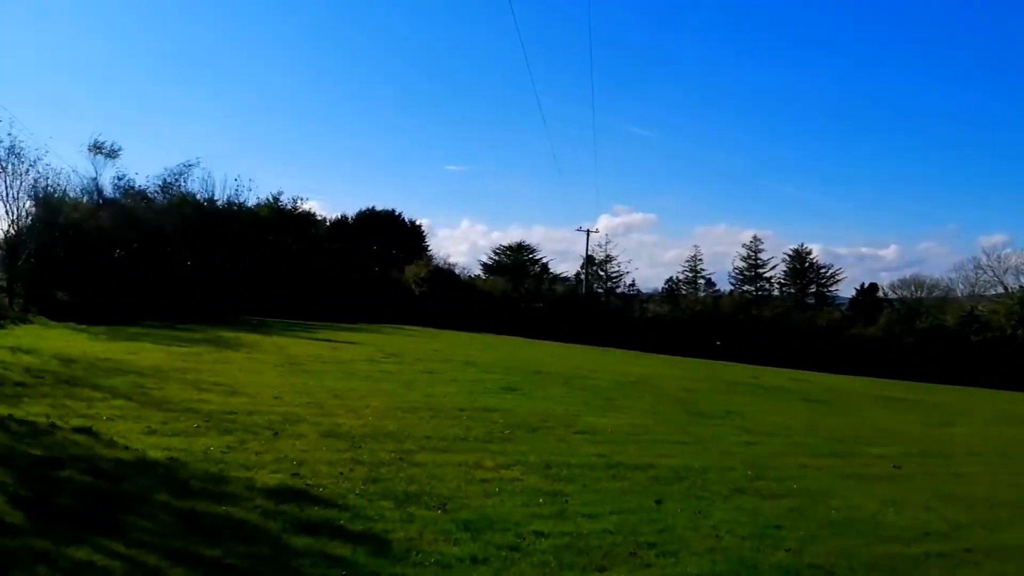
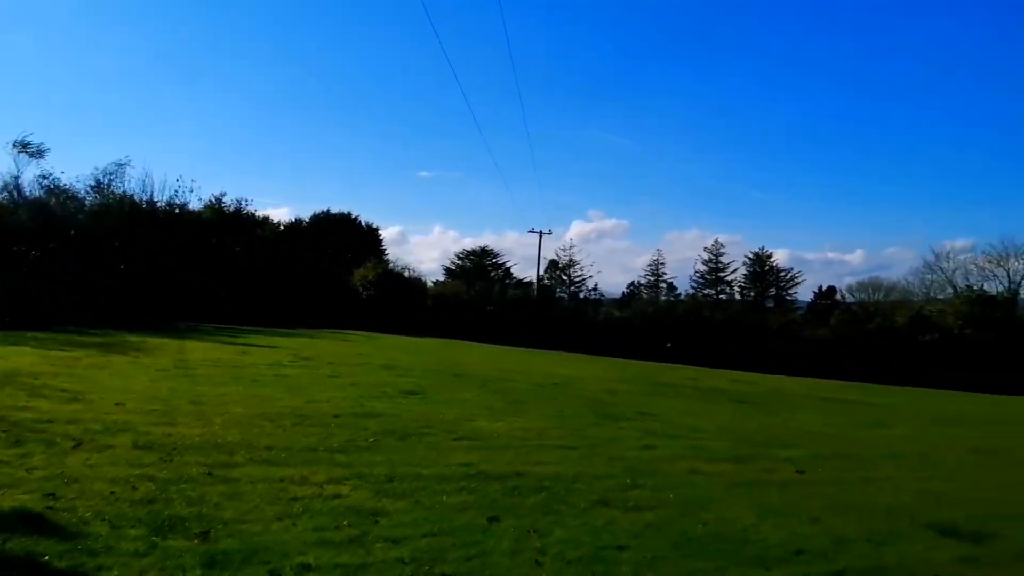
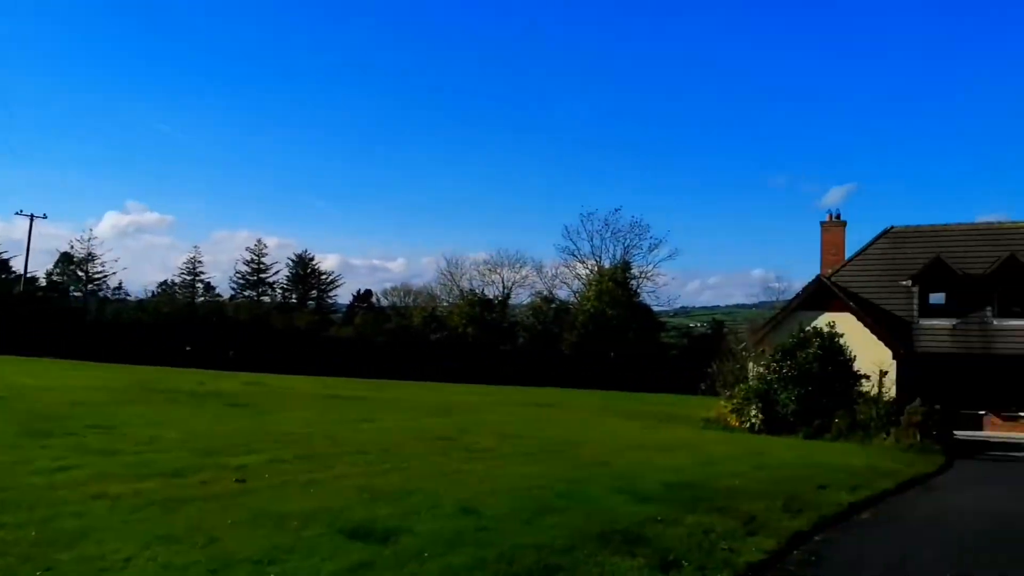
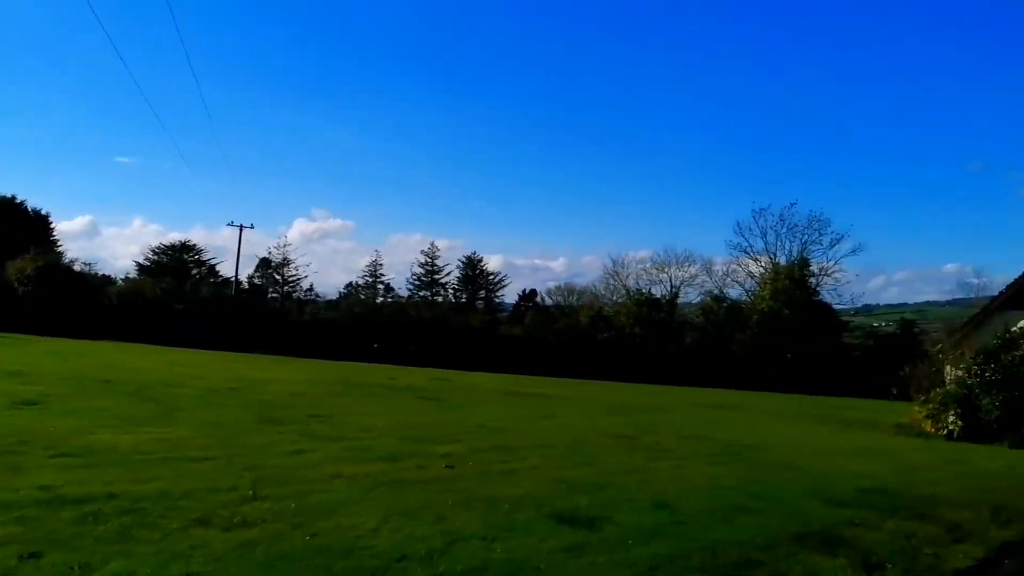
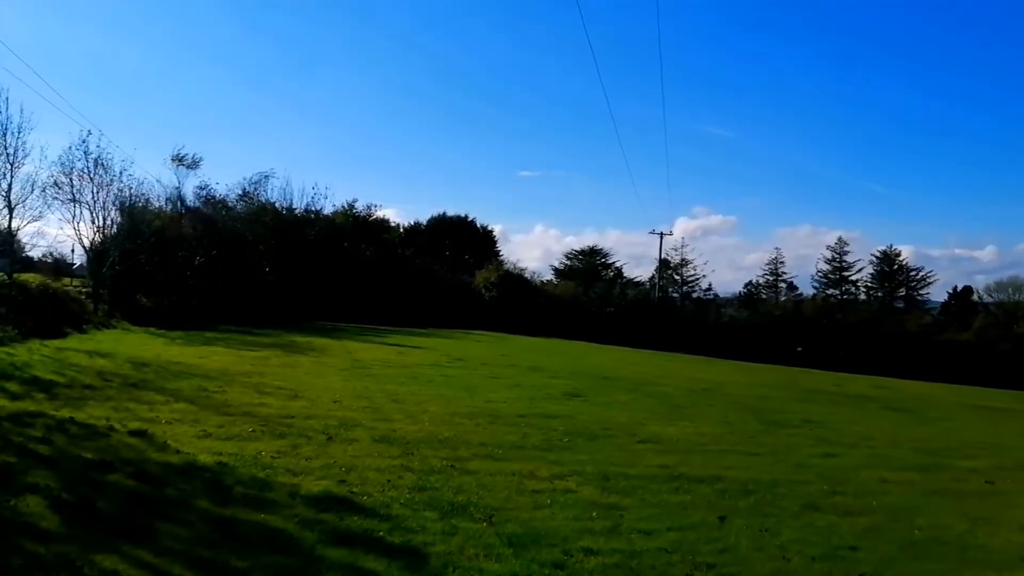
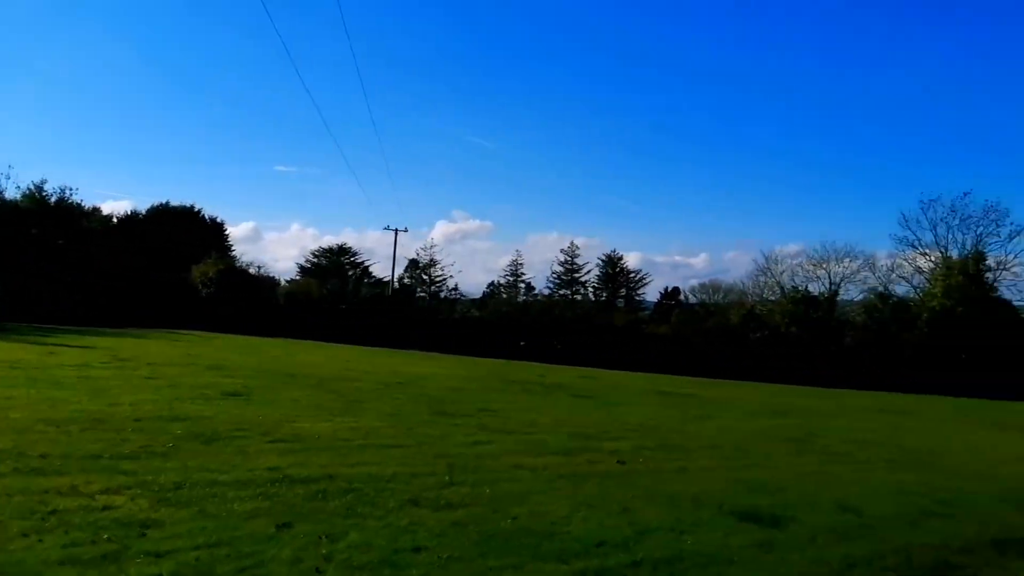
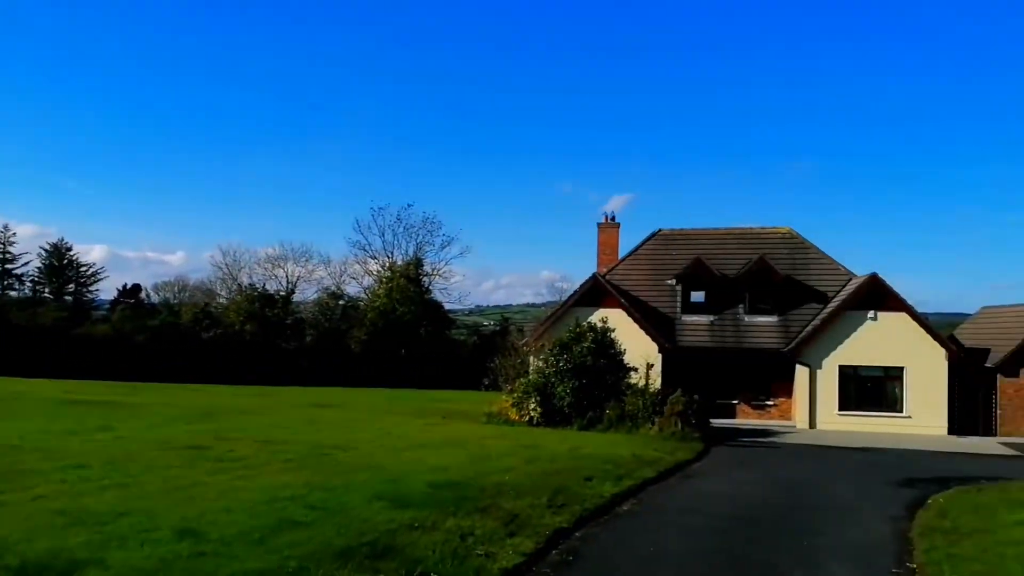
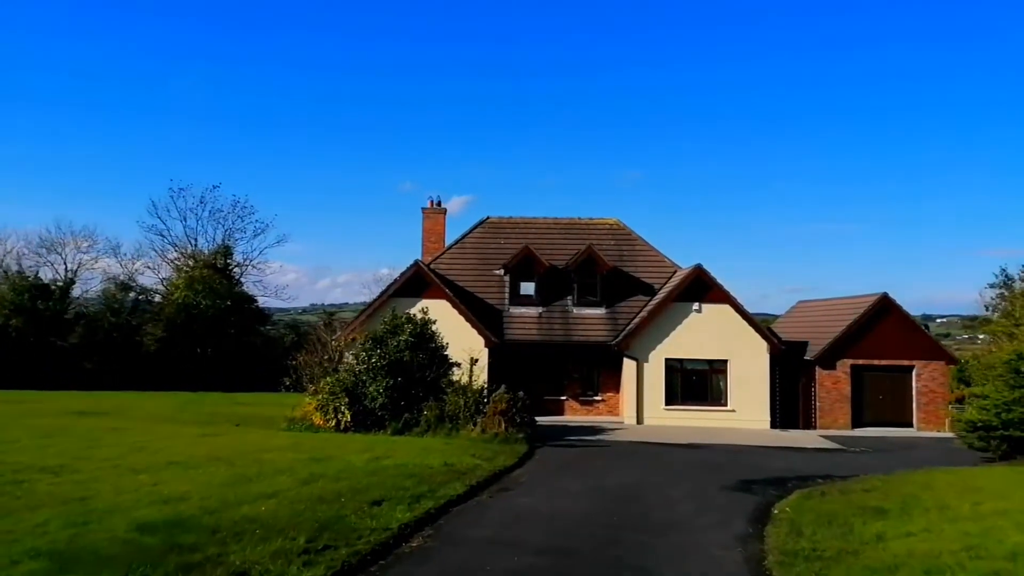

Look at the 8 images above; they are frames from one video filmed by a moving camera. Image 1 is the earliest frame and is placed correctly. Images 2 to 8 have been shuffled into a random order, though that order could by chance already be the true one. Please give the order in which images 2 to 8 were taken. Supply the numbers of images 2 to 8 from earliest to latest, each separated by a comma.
5, 2, 6, 4, 3, 7, 8
